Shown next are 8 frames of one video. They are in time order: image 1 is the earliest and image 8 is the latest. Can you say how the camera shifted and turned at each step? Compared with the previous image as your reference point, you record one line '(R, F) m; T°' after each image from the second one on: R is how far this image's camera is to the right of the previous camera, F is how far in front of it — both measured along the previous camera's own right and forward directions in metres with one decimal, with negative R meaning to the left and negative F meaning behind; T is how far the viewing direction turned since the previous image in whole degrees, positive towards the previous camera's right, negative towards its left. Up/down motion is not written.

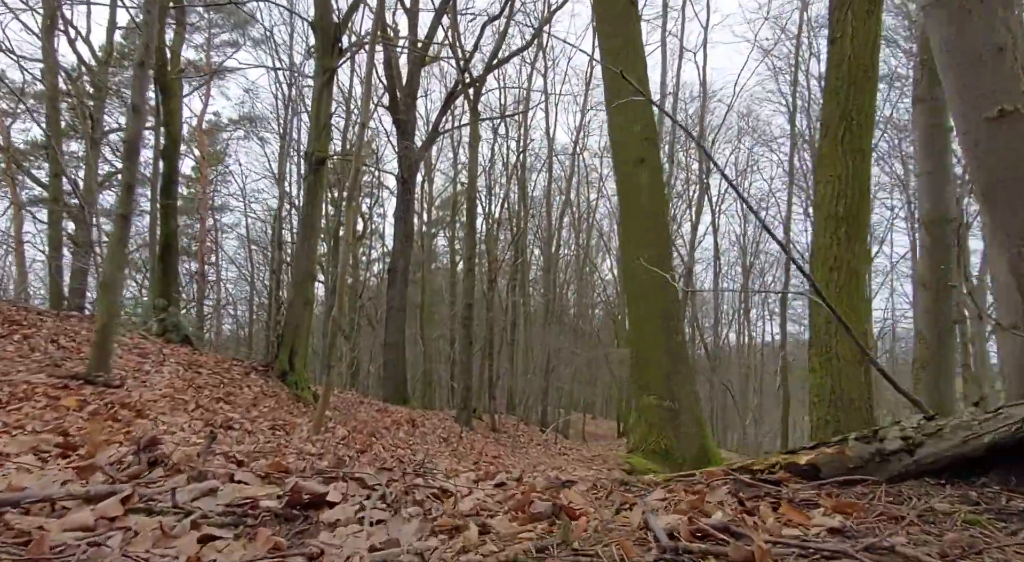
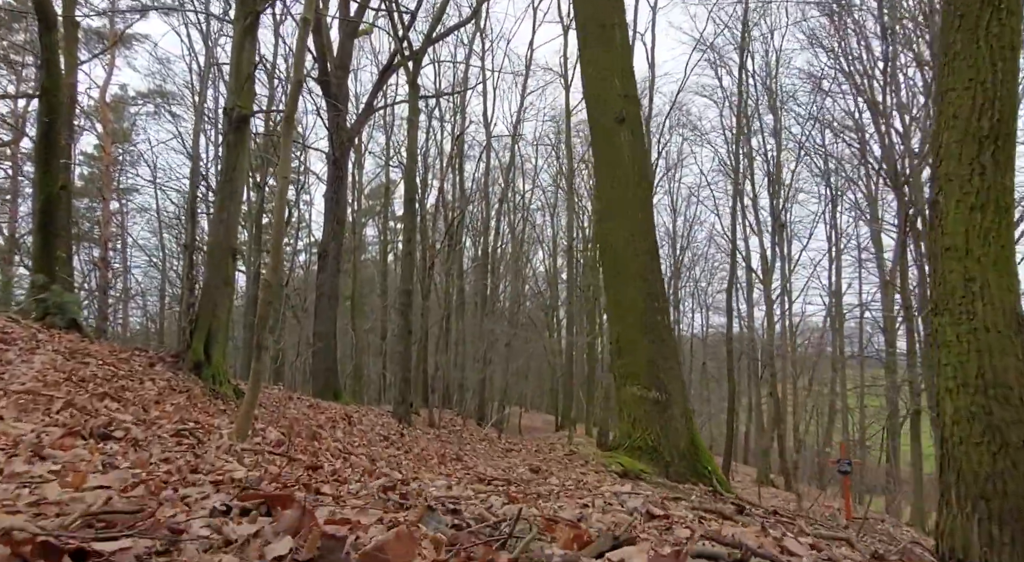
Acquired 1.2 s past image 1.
(-0.2, +0.9) m; +5°
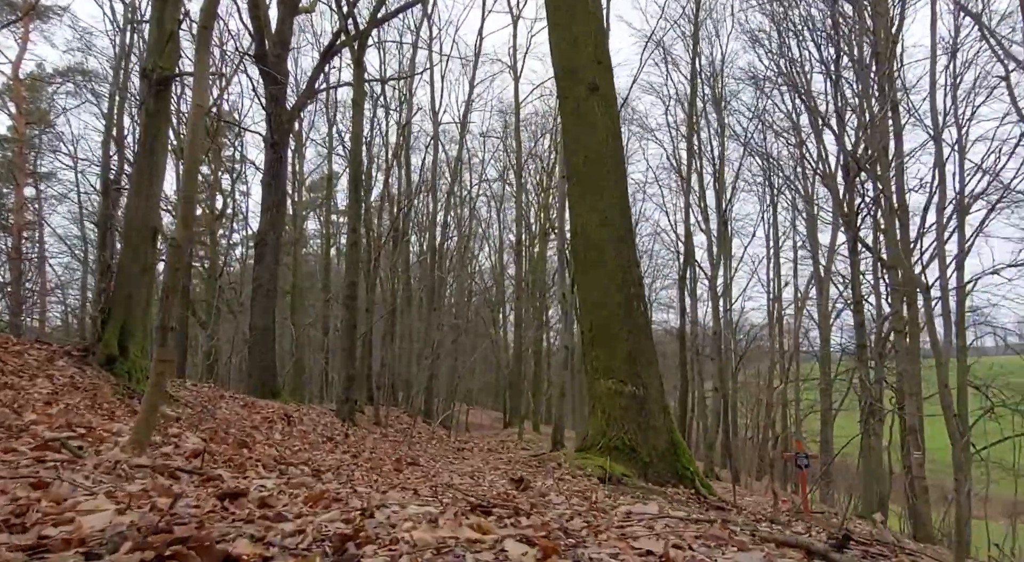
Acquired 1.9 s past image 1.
(-0.1, +0.5) m; +4°
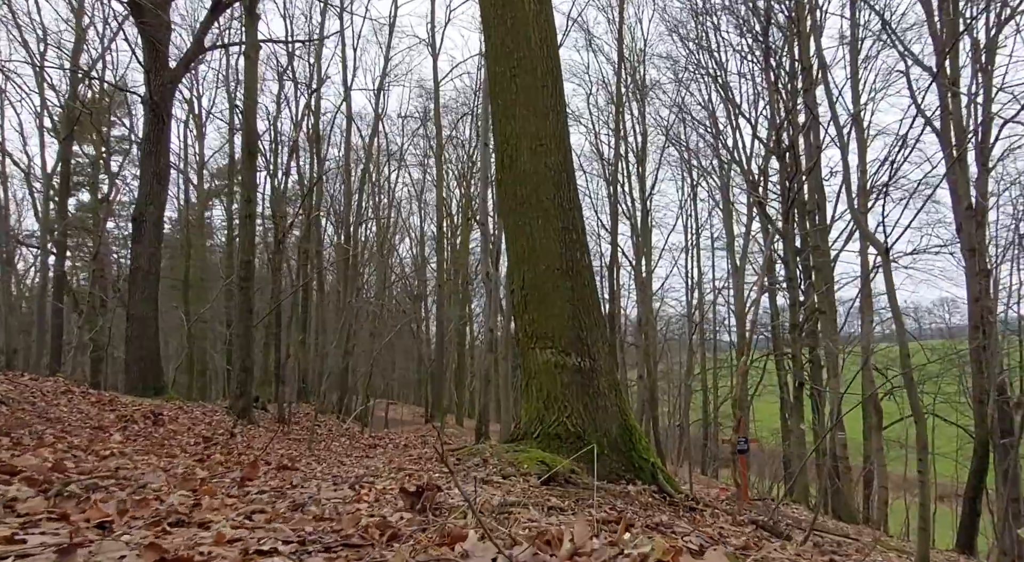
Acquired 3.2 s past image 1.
(+0.1, +1.1) m; +6°
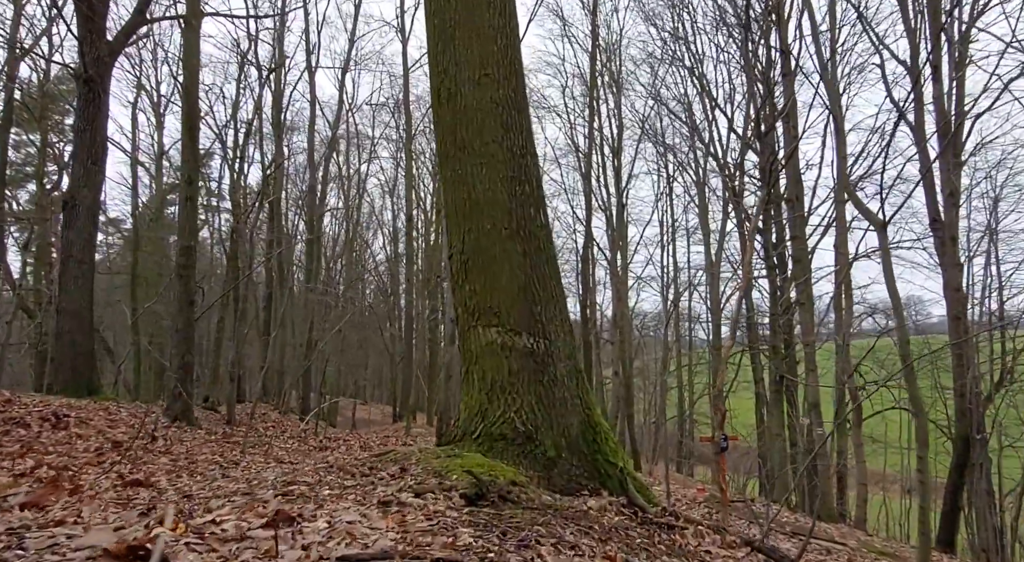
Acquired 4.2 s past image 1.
(+0.2, +0.7) m; +2°
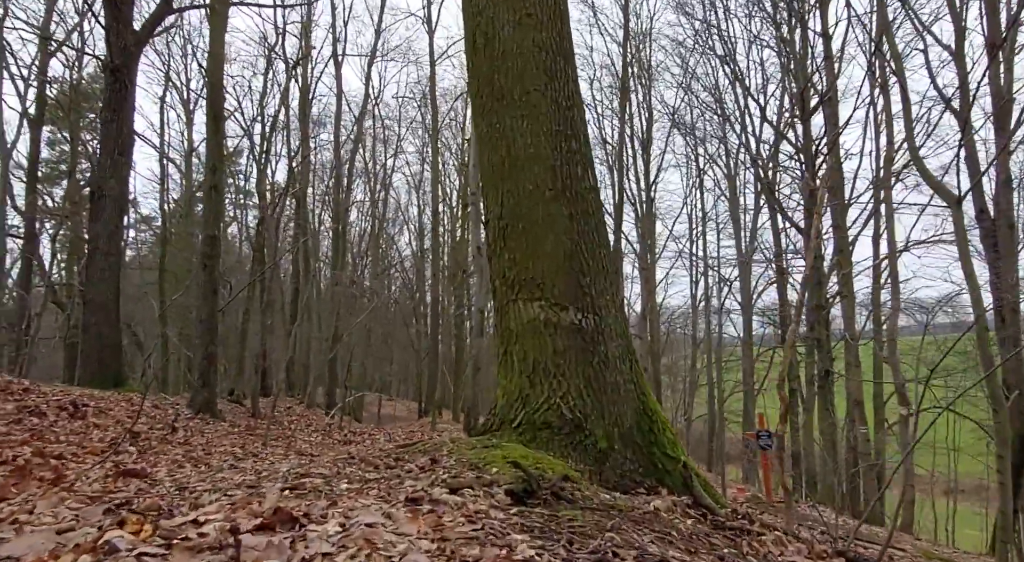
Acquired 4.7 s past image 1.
(-0.1, +0.3) m; -2°
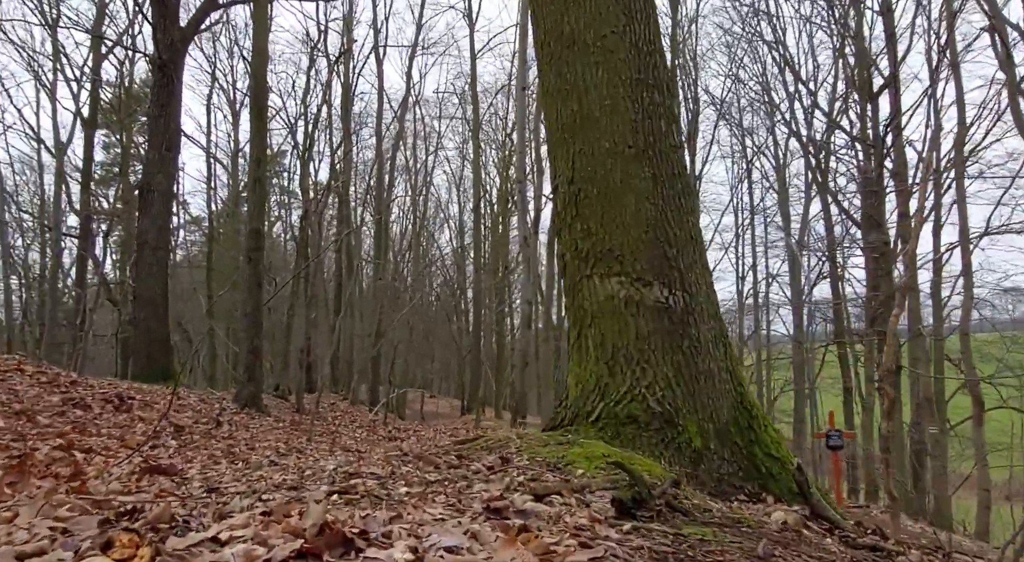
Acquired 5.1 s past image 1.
(-0.1, +0.3) m; -3°
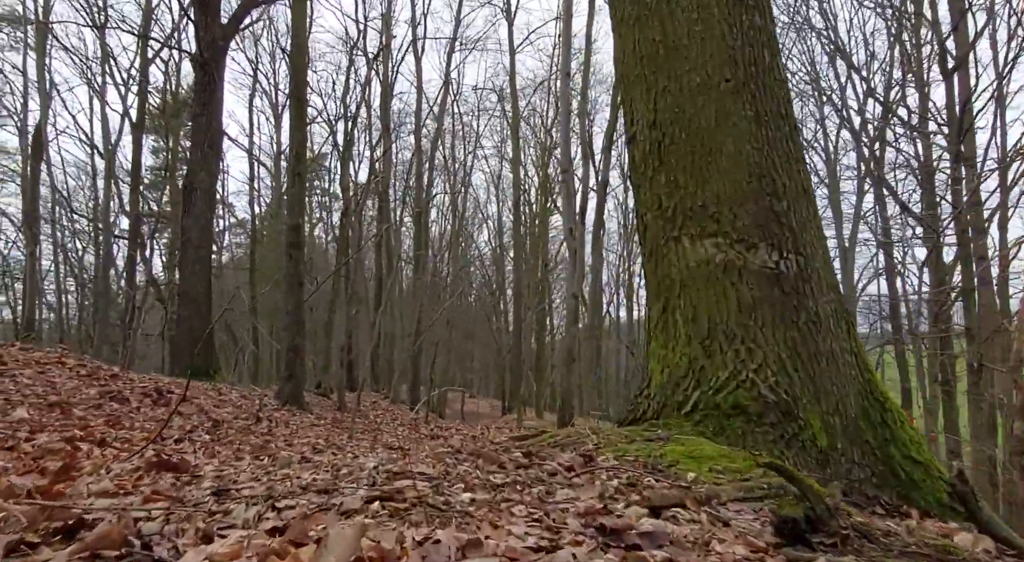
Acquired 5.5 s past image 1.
(-0.1, +0.4) m; -3°
